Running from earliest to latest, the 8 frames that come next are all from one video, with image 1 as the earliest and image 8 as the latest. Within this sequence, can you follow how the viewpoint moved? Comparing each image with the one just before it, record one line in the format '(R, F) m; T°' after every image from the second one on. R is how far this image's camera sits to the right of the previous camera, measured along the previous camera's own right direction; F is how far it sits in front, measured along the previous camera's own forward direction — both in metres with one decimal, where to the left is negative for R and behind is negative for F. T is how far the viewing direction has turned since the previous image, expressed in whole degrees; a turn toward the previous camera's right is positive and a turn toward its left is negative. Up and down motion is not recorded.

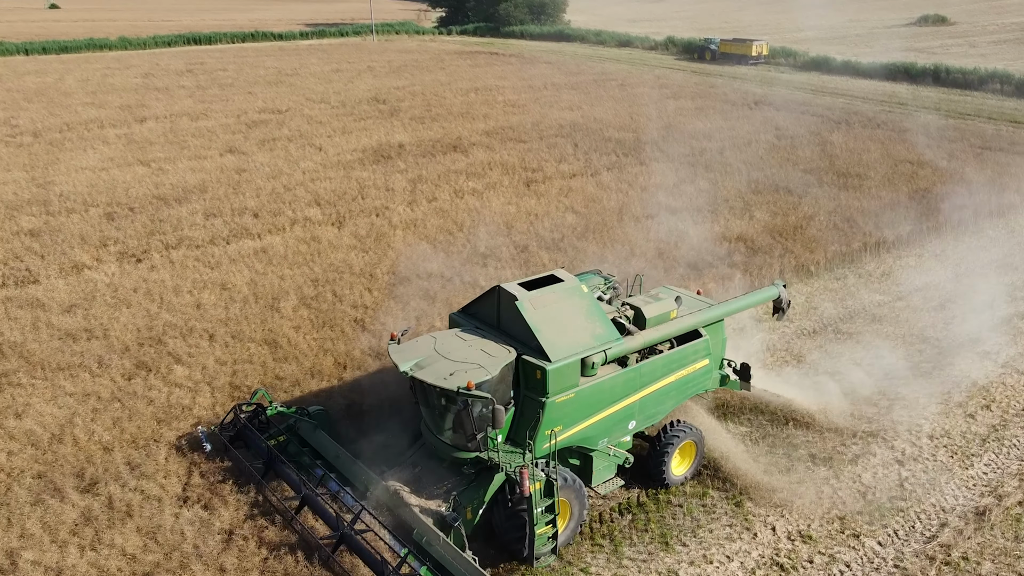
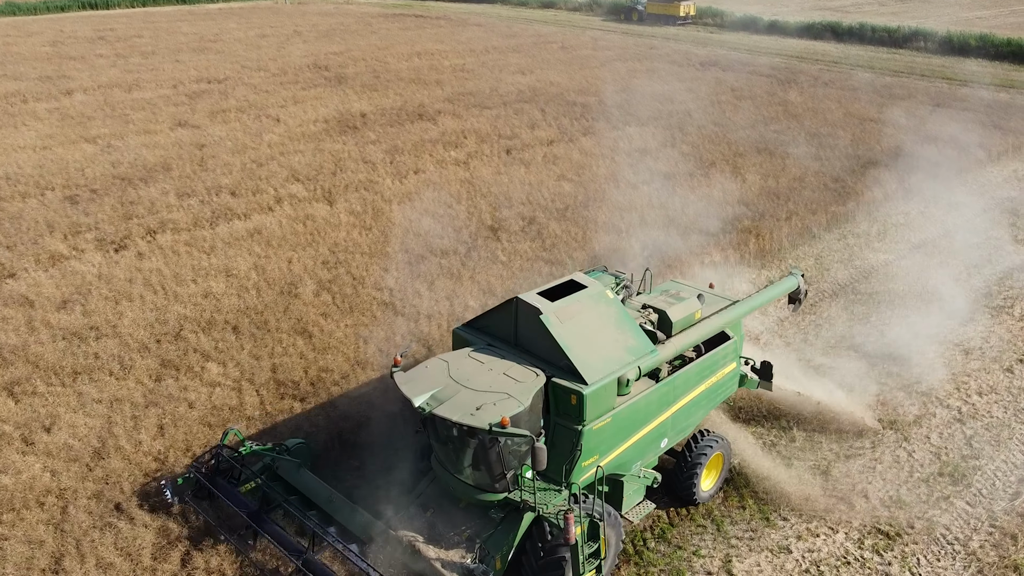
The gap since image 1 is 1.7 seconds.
(-1.7, +0.5) m; +6°
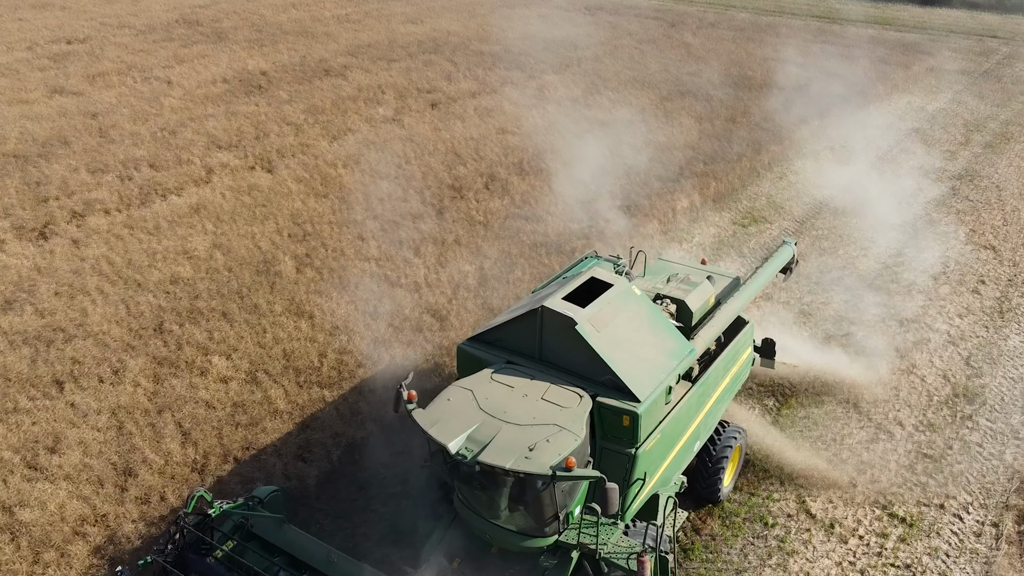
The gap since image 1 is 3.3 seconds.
(-1.9, +0.5) m; +10°
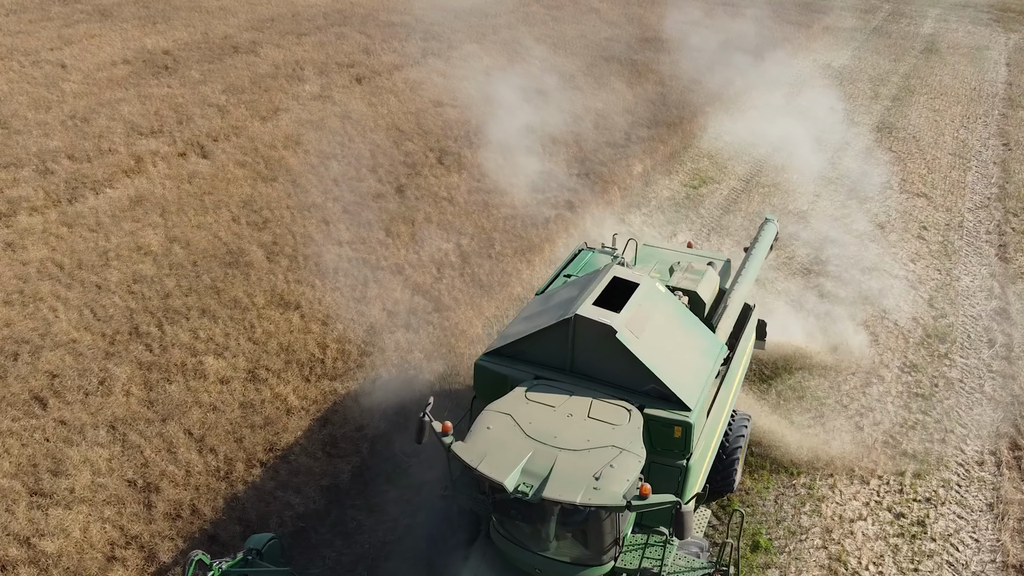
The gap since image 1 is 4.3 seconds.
(-1.2, +0.2) m; +8°
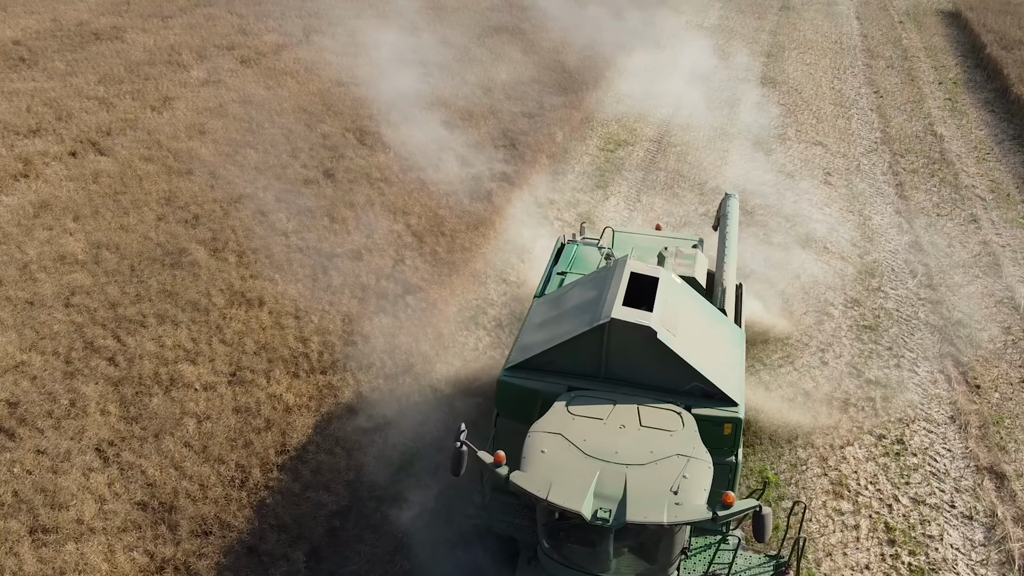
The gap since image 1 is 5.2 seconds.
(-1.3, +0.1) m; +10°
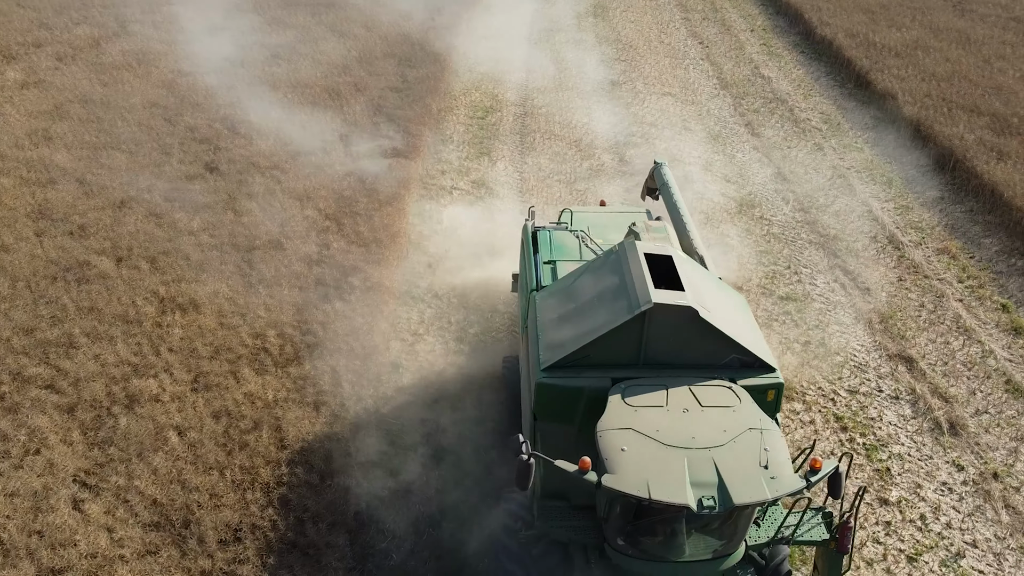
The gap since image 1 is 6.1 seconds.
(-1.5, 0.0) m; +13°
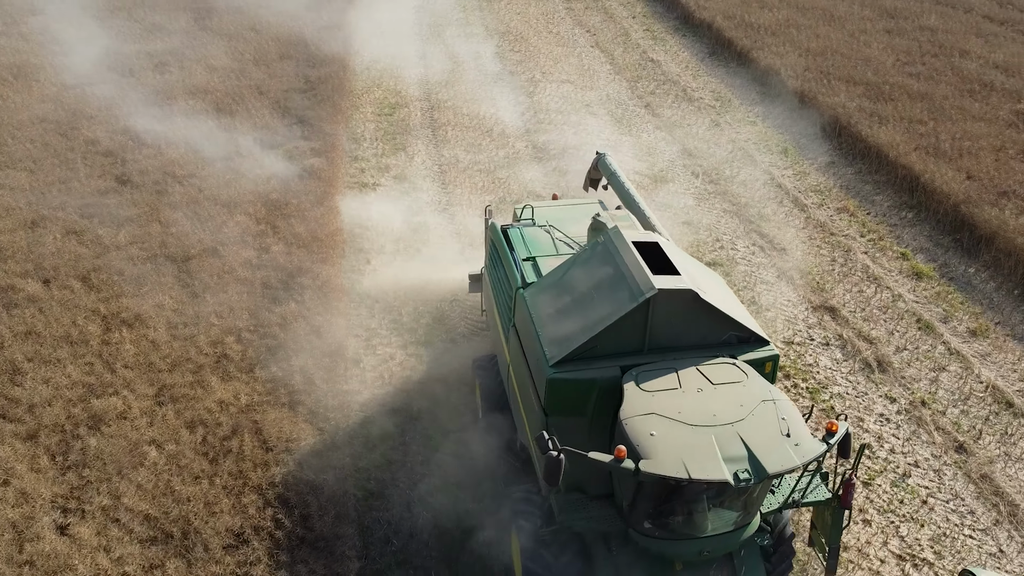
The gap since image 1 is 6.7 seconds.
(-0.8, -0.2) m; +8°
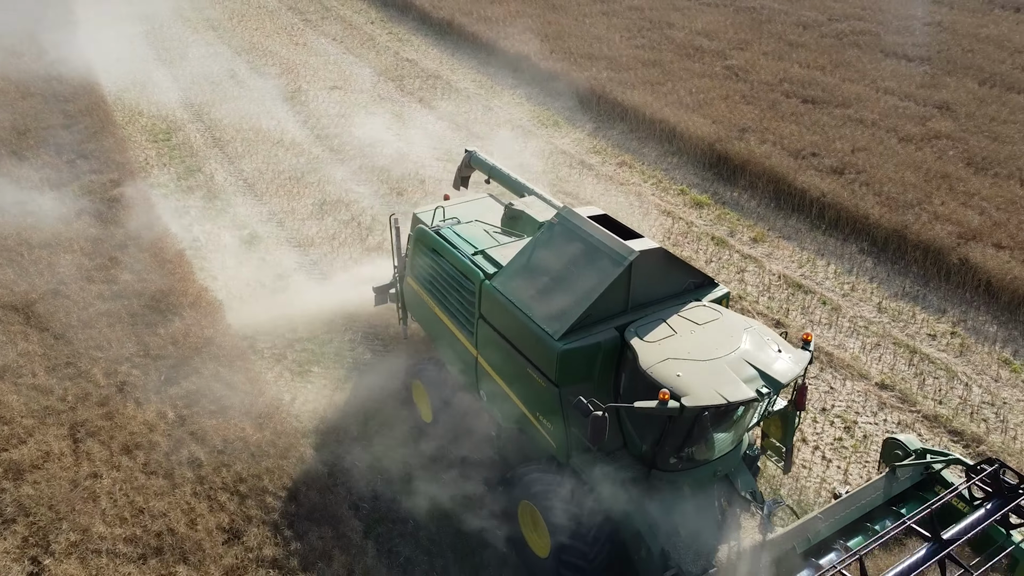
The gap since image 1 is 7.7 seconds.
(-1.6, -0.5) m; +18°
